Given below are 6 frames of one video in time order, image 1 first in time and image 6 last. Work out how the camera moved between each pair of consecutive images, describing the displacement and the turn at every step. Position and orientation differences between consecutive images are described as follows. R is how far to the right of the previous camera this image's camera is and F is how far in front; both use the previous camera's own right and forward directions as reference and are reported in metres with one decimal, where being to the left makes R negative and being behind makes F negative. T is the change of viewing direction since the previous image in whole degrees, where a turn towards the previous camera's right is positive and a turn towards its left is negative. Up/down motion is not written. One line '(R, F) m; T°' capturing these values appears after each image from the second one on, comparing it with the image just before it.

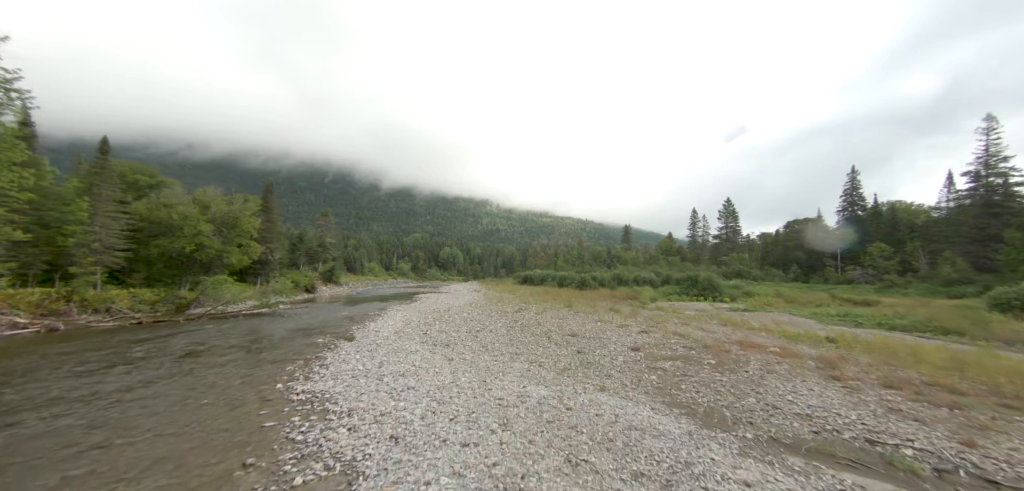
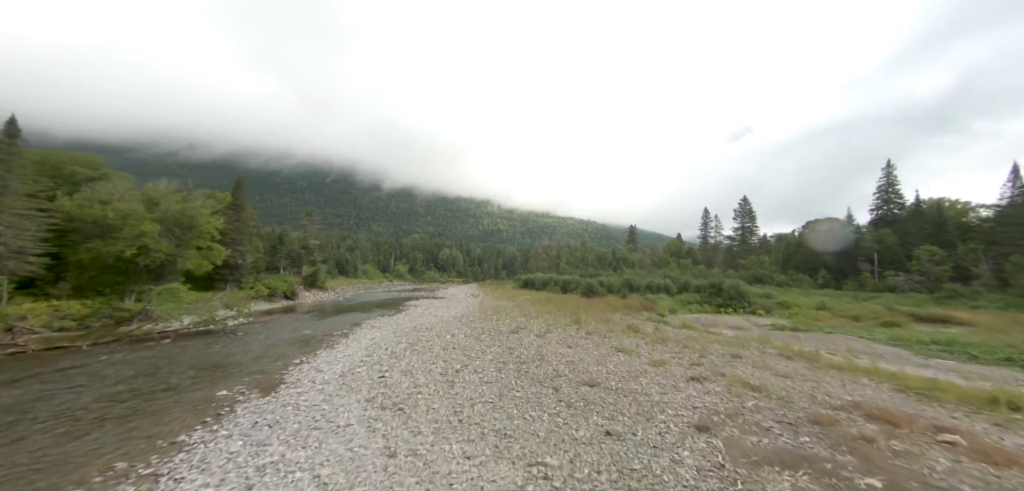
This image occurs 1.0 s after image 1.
(+0.3, +4.2) m; 0°
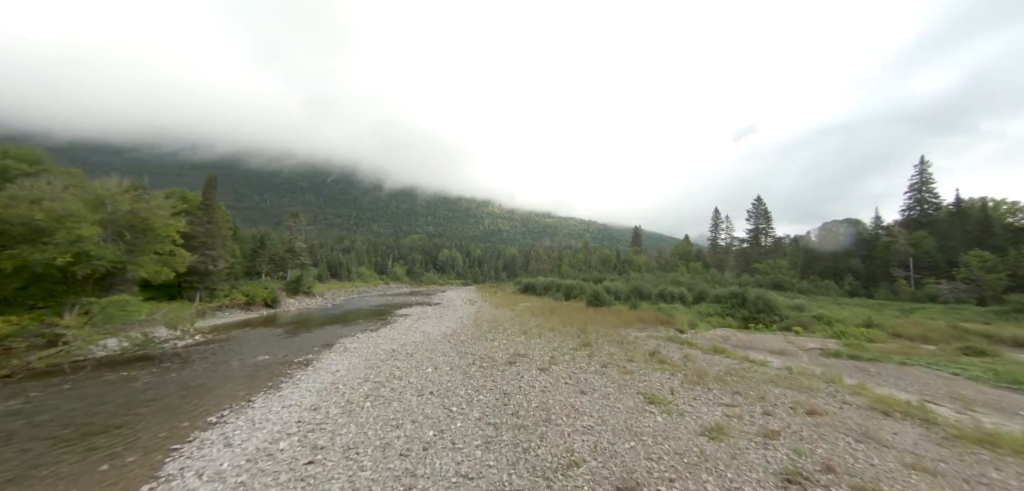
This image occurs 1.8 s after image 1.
(+0.2, +3.4) m; 0°
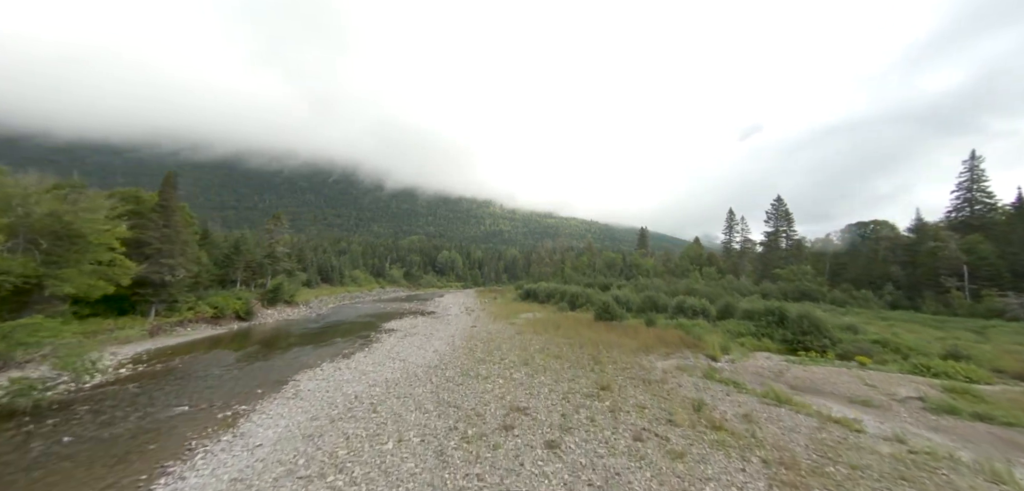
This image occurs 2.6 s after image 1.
(+0.1, +4.1) m; 0°
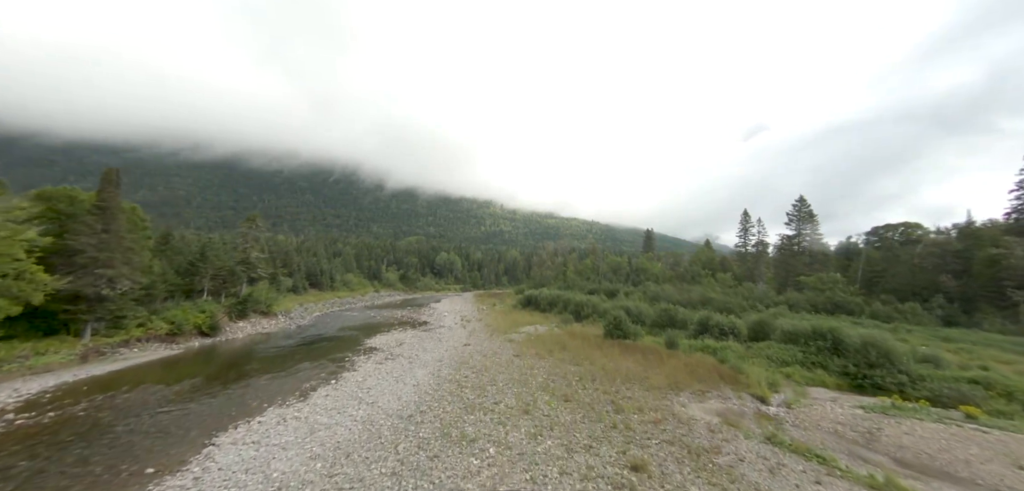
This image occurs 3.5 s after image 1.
(+0.2, +4.3) m; 0°
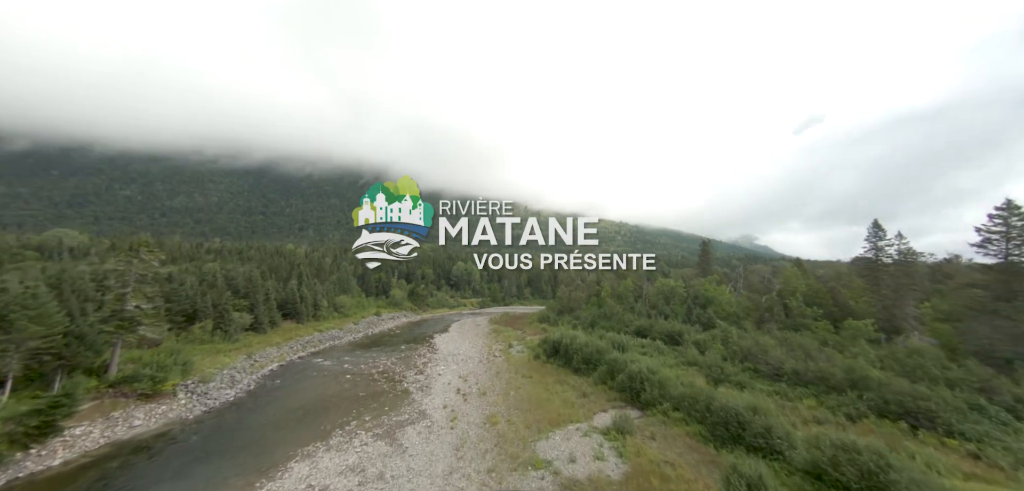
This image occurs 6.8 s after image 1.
(+0.5, +17.1) m; -4°
